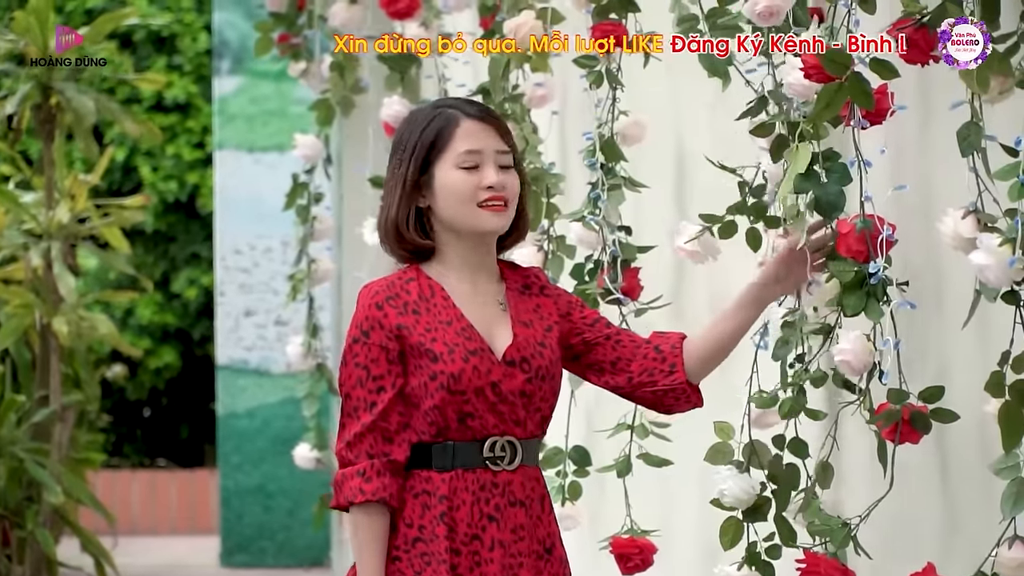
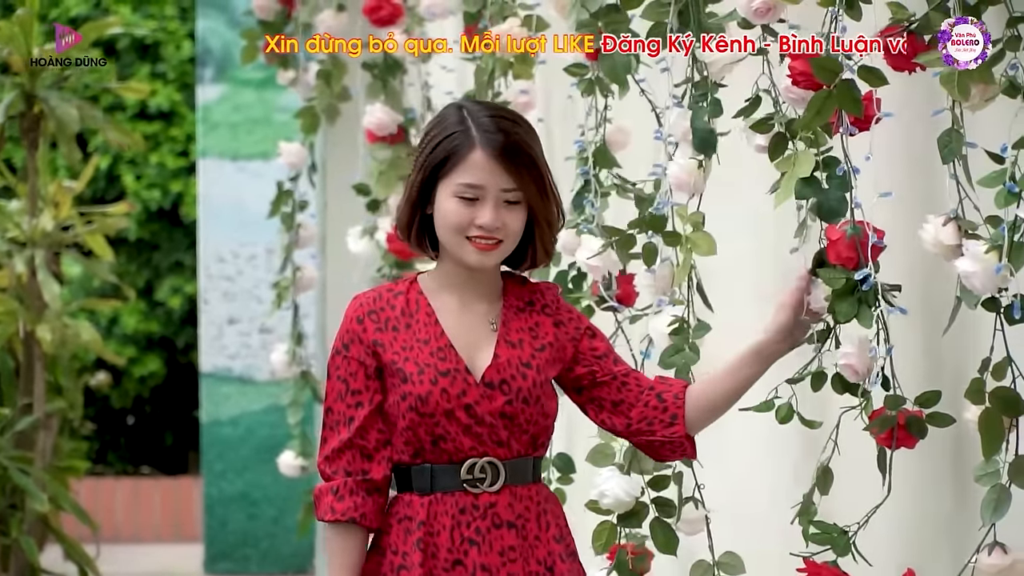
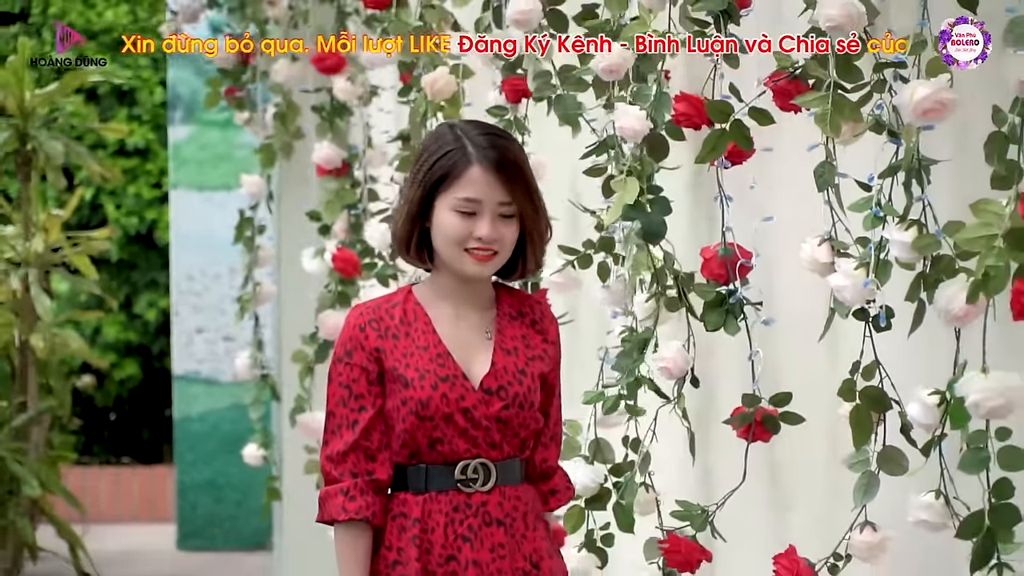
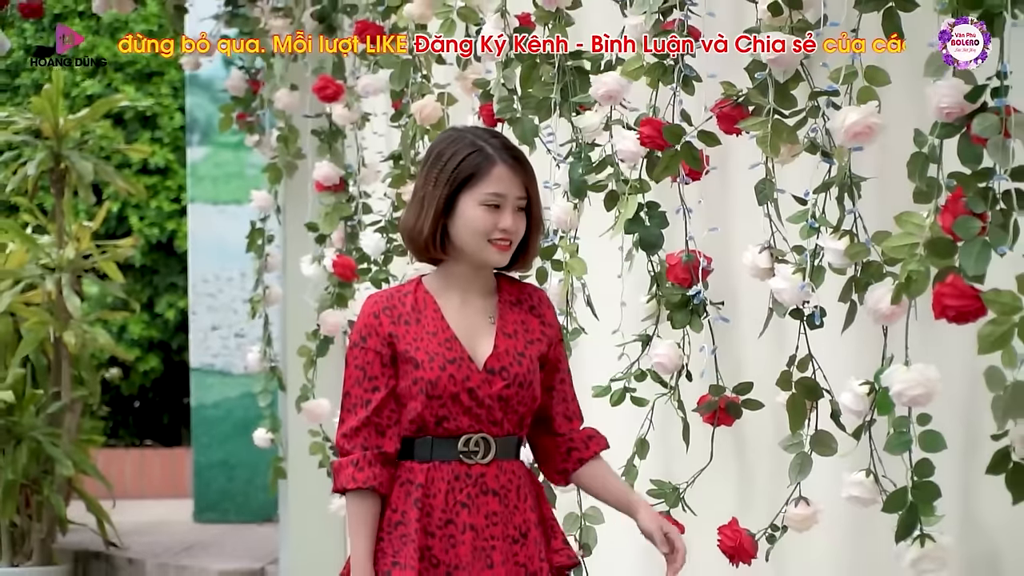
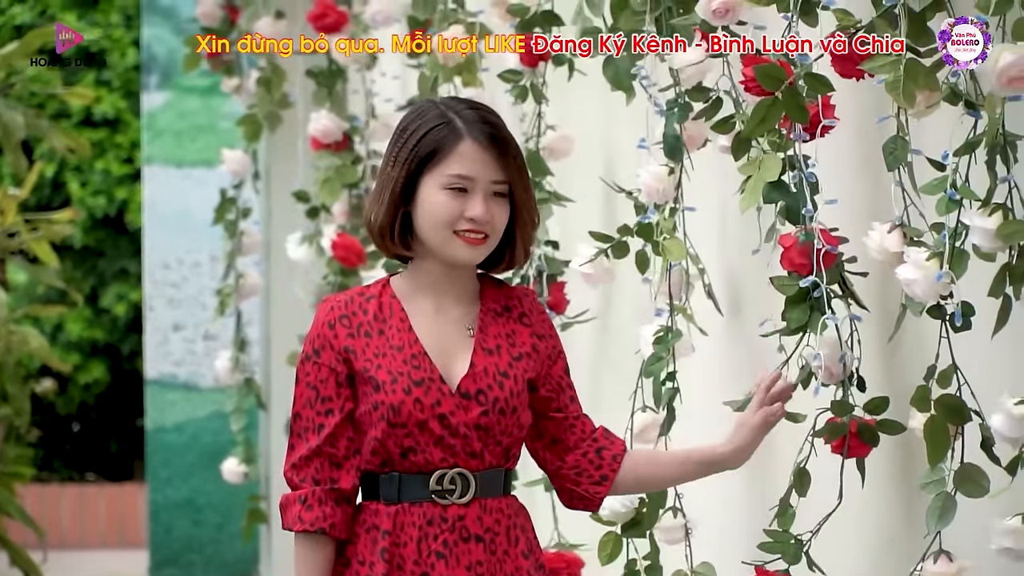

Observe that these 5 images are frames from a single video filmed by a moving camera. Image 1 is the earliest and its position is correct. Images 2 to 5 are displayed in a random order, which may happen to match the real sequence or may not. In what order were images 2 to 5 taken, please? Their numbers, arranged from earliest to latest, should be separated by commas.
2, 5, 3, 4
